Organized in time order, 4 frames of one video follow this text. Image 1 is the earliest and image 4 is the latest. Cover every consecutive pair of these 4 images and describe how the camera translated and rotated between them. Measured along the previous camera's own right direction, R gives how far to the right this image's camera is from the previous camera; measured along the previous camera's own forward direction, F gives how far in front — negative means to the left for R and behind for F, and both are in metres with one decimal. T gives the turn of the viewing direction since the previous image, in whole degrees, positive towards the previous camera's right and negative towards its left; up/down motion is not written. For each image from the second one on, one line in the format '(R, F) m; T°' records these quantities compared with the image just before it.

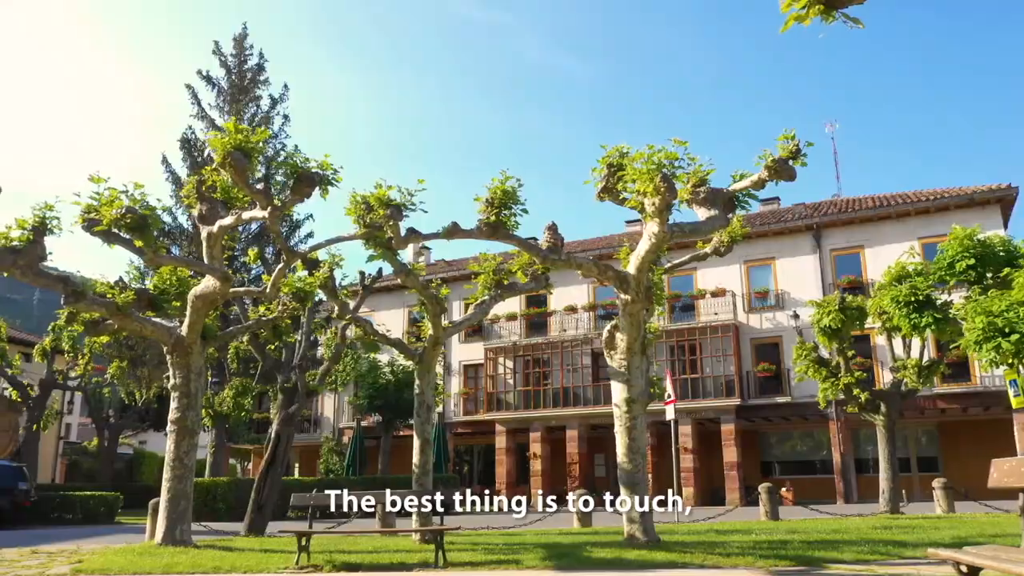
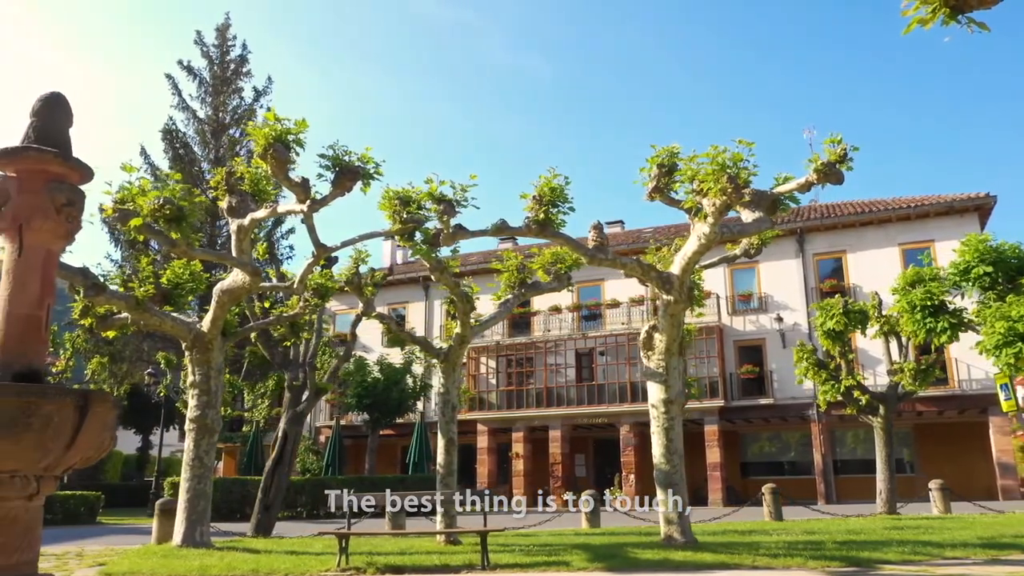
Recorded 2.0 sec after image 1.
(-1.2, +0.1) m; +3°
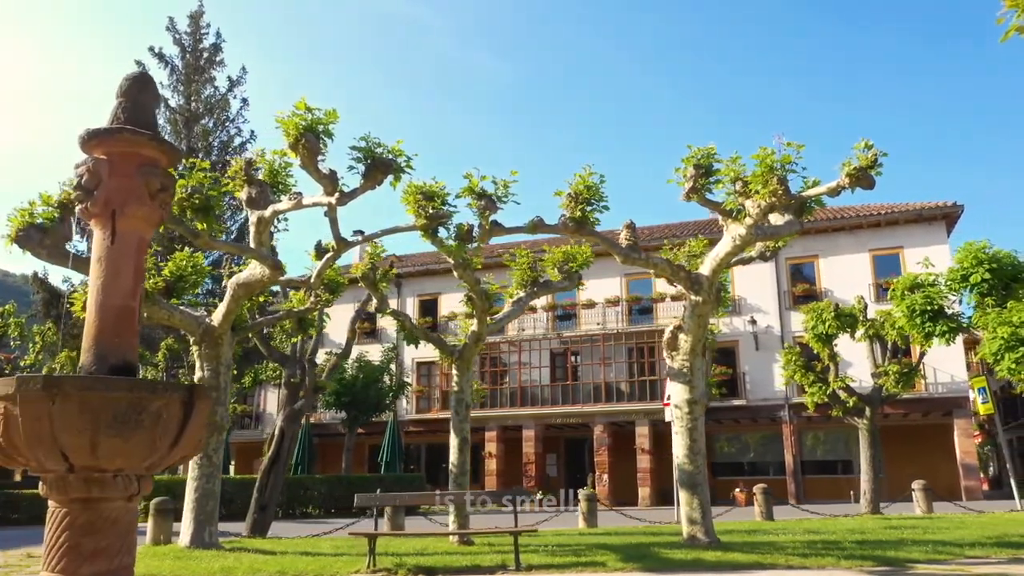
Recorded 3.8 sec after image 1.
(-1.1, +0.1) m; +3°
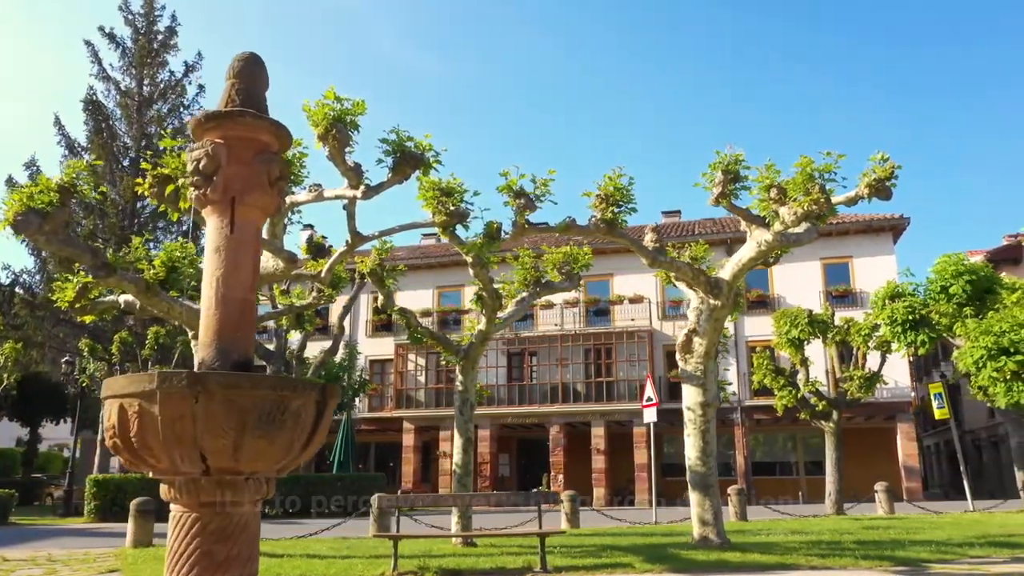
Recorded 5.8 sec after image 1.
(-1.3, +0.1) m; +5°
